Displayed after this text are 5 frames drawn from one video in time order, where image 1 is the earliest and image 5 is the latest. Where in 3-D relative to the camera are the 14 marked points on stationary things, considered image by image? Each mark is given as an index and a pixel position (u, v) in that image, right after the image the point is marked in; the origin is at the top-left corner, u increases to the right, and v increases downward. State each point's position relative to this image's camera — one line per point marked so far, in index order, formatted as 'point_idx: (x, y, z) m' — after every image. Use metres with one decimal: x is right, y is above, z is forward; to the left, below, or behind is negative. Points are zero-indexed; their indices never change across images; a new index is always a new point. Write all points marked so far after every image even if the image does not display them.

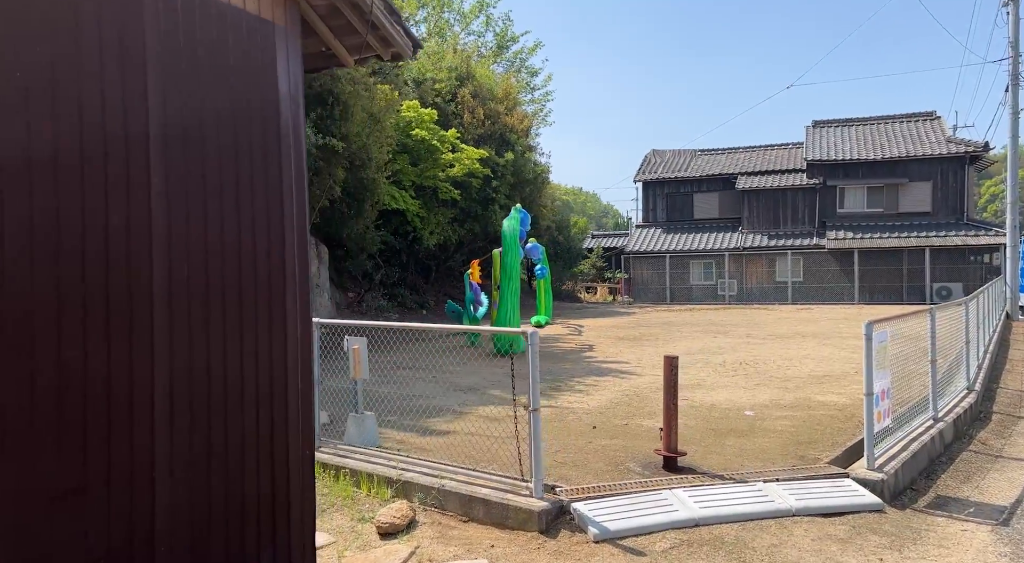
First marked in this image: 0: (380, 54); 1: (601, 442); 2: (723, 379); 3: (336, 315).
0: (-0.7, +1.2, +3.8) m
1: (+0.8, -1.4, +6.2) m
2: (+2.9, -1.3, +9.9) m
3: (-4.5, -0.9, +18.8) m
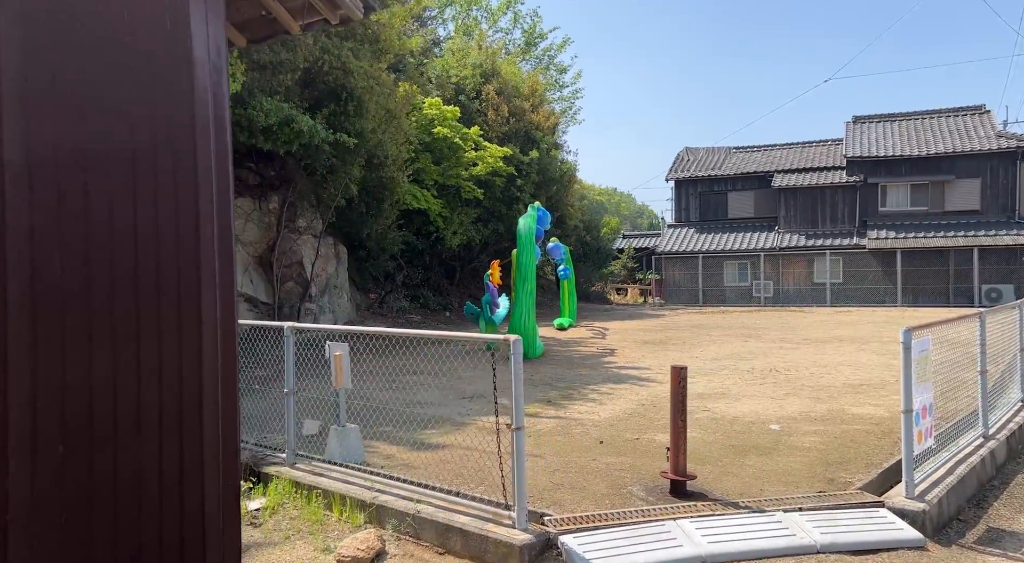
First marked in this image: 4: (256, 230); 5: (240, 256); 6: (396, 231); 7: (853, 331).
0: (-0.8, +1.2, +3.3) m
1: (+0.7, -1.4, +5.6) m
2: (+3.0, -1.3, +9.2) m
3: (-3.9, -0.9, +18.4) m
4: (-5.1, +1.0, +14.6) m
5: (-5.3, +0.5, +14.1) m
6: (-3.2, +1.4, +19.9) m
7: (+7.7, -1.1, +16.6) m
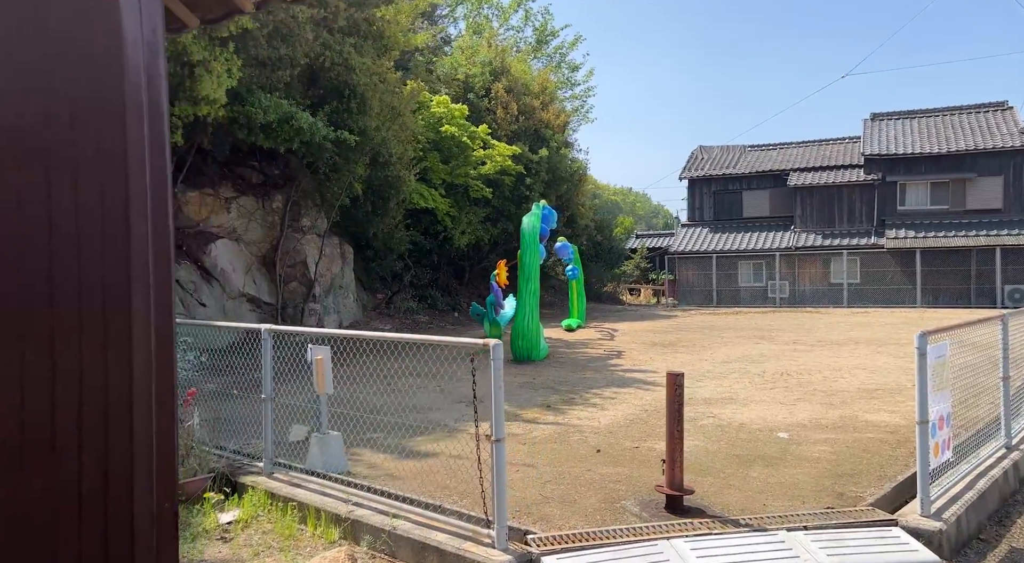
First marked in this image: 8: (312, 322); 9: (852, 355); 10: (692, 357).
0: (-1.0, +1.2, +3.0) m
1: (+0.7, -1.4, +5.3) m
2: (+3.0, -1.3, +8.9) m
3: (-3.7, -0.9, +18.2) m
4: (-5.0, +1.0, +14.4) m
5: (-5.1, +0.5, +13.9) m
6: (-2.9, +1.4, +19.6) m
7: (+7.9, -1.1, +16.1) m
8: (-4.1, -0.8, +15.1) m
9: (+5.8, -1.2, +12.4) m
10: (+3.0, -1.3, +12.3) m
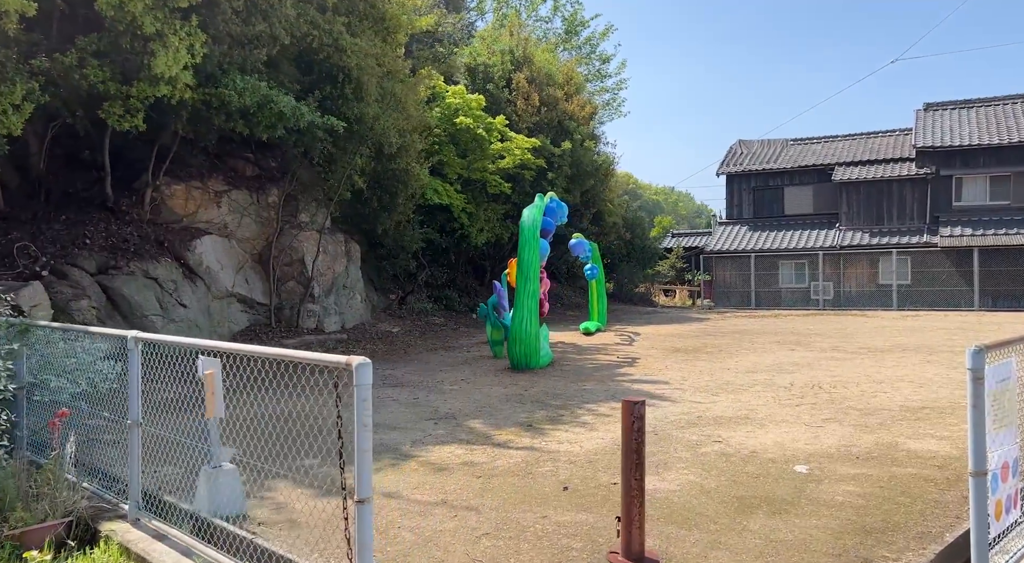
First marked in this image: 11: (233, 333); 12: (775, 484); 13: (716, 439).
0: (-1.5, +1.2, +2.0) m
1: (+0.3, -1.4, +4.2) m
2: (+2.8, -1.3, +7.6) m
3: (-3.4, -0.9, +17.4) m
4: (-4.8, +1.0, +13.6) m
5: (-5.0, +0.5, +13.1) m
6: (-2.5, +1.4, +18.7) m
7: (+8.1, -1.1, +14.6) m
8: (-3.9, -0.8, +14.3) m
9: (+5.8, -1.3, +10.9) m
10: (+3.1, -1.3, +11.1) m
11: (-4.8, -0.9, +12.6) m
12: (+1.8, -1.4, +5.0) m
13: (+1.8, -1.4, +6.3) m
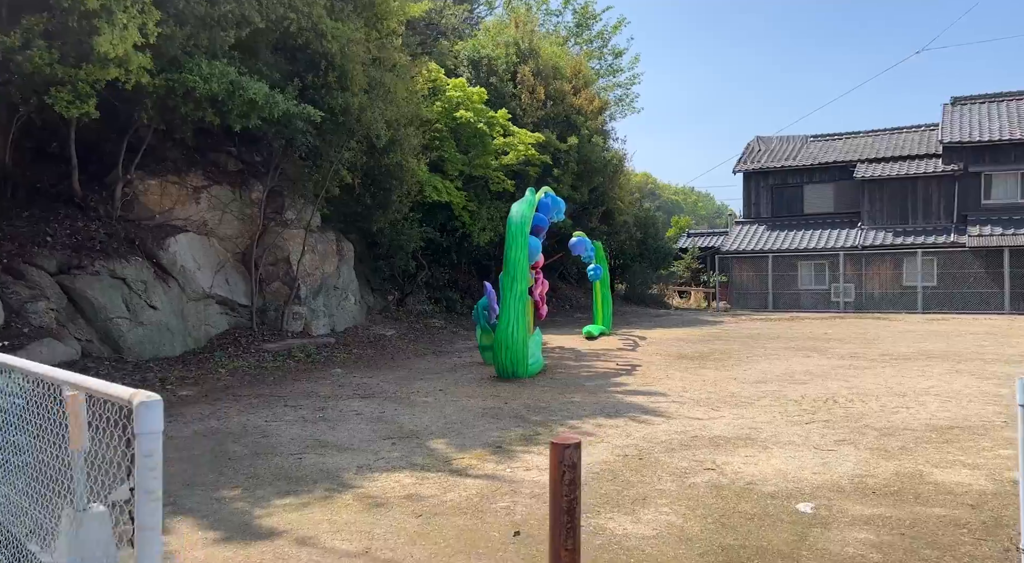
0: (-1.9, +1.2, +1.3) m
1: (-0.1, -1.4, +3.4) m
2: (+2.6, -1.4, +6.7) m
3: (-3.3, -0.9, +16.6) m
4: (-4.9, +1.0, +13.0) m
5: (-5.1, +0.5, +12.5) m
6: (-2.4, +1.4, +18.0) m
7: (+8.1, -1.2, +13.5) m
8: (-4.0, -0.8, +13.6) m
9: (+5.6, -1.3, +10.0) m
10: (+2.9, -1.3, +10.2) m
11: (-4.9, -0.9, +11.9) m
12: (+1.5, -1.4, +4.1) m
13: (+1.5, -1.4, +5.5) m
